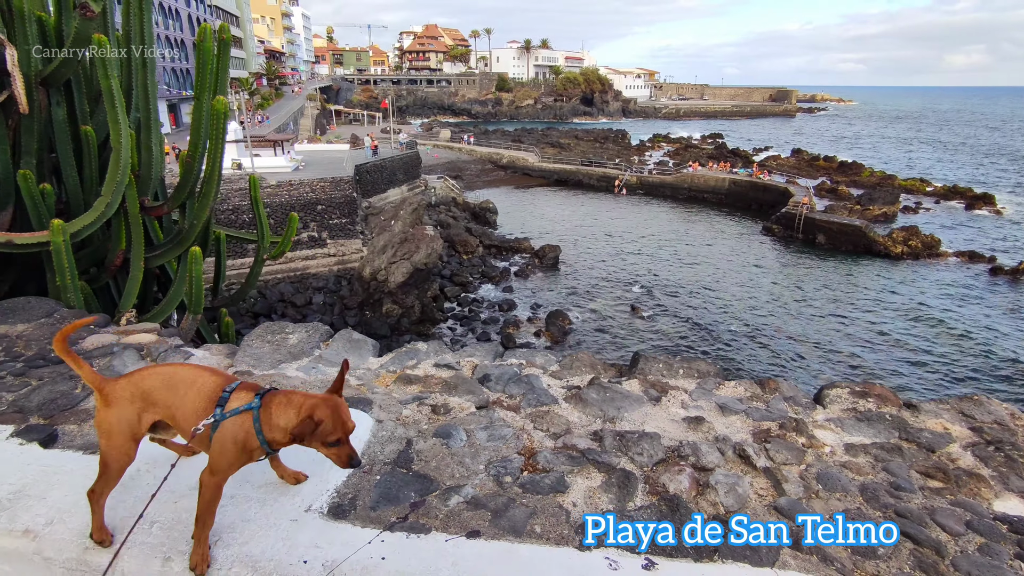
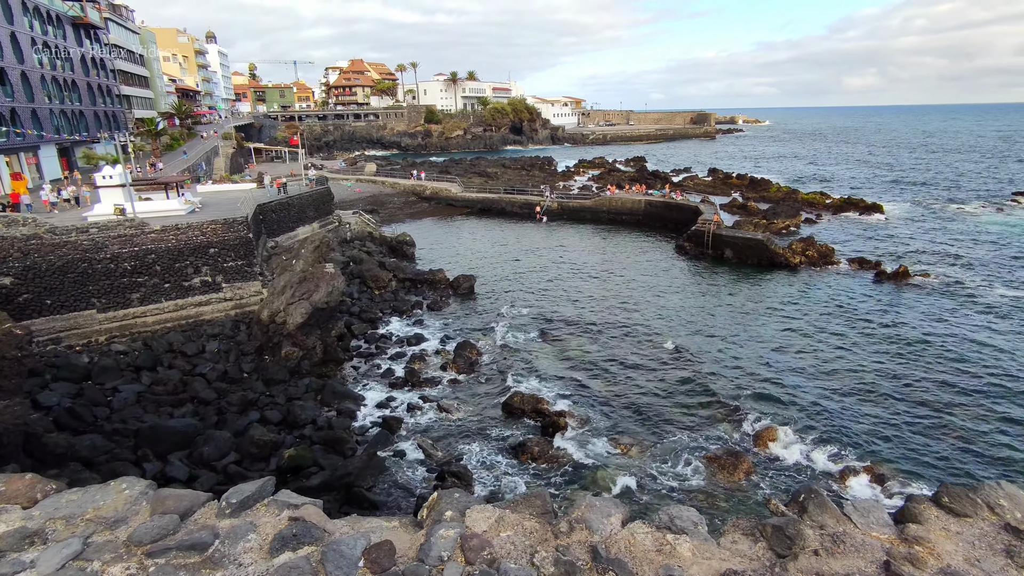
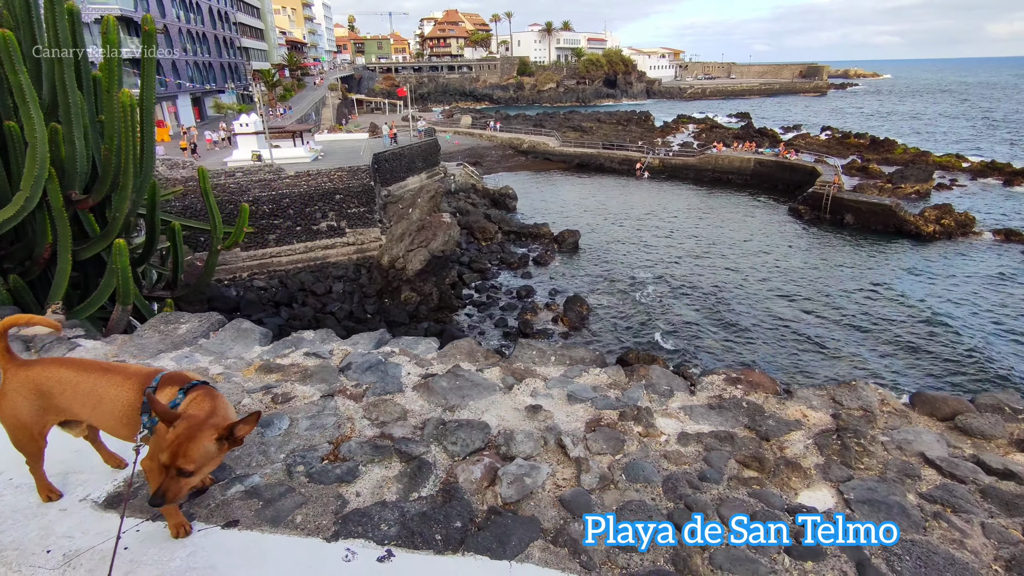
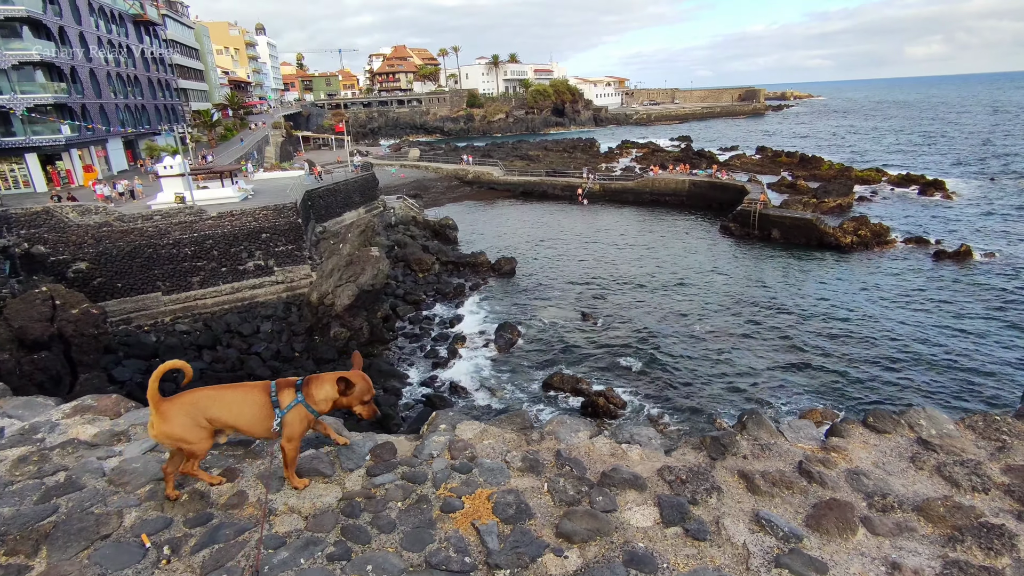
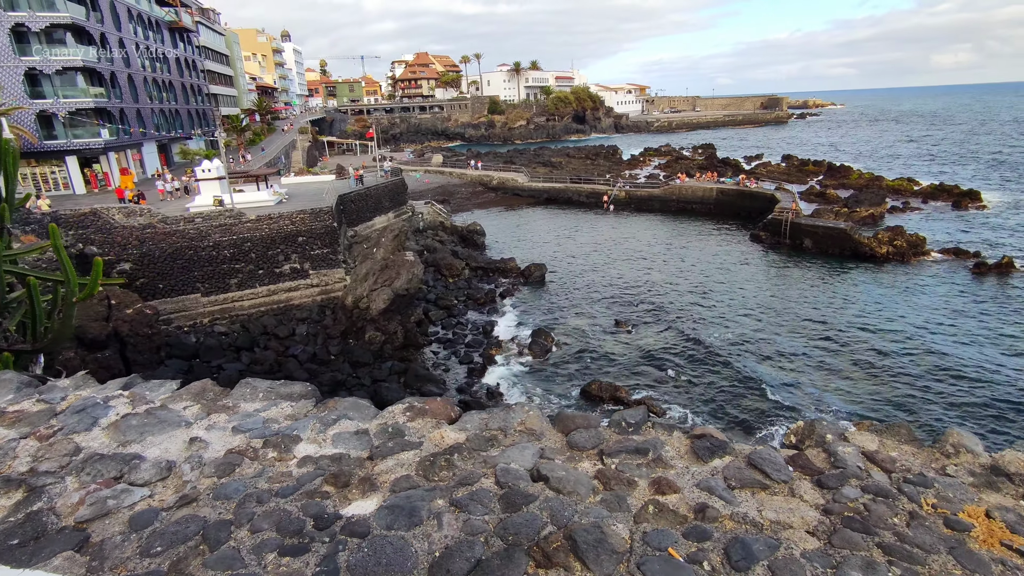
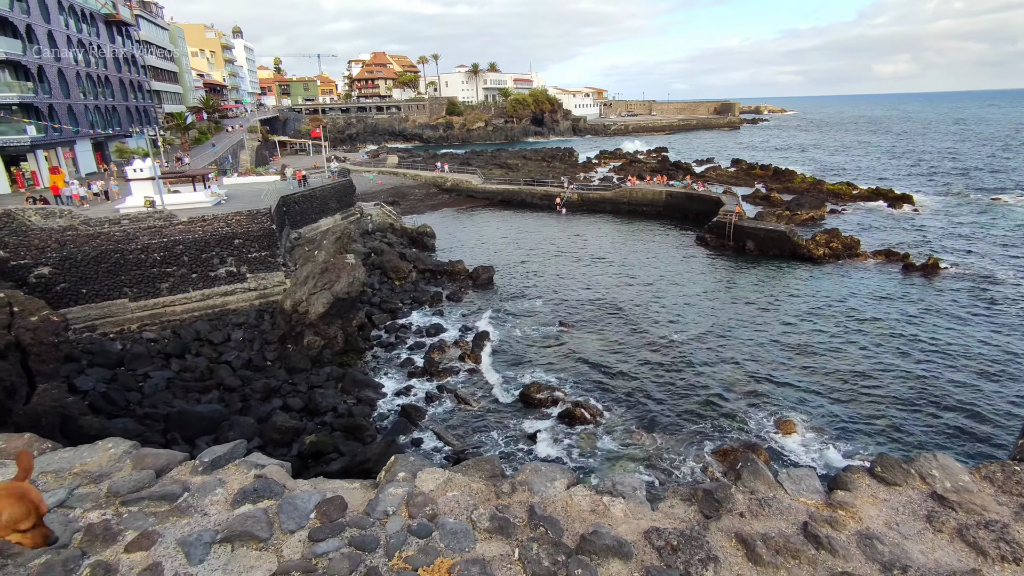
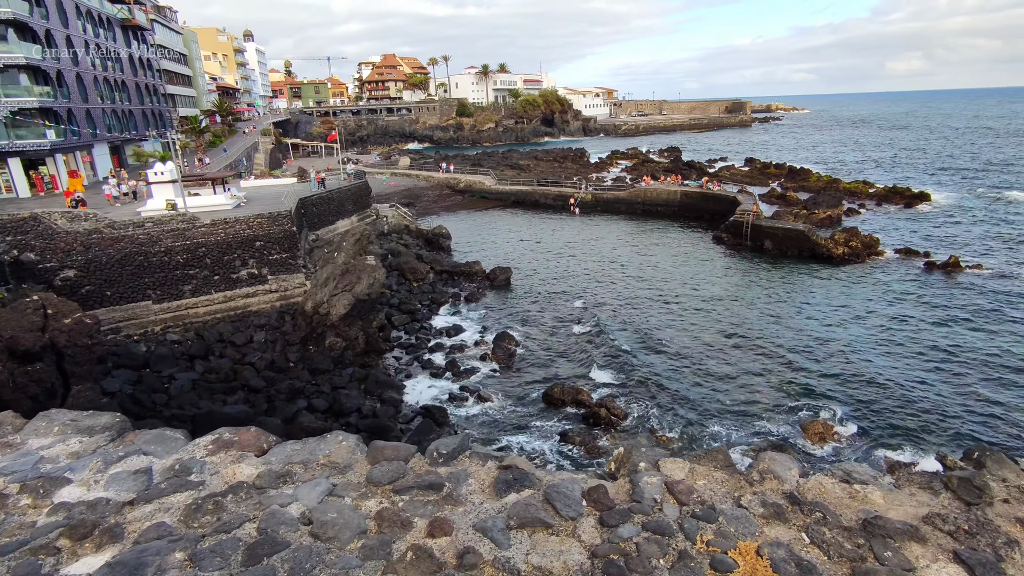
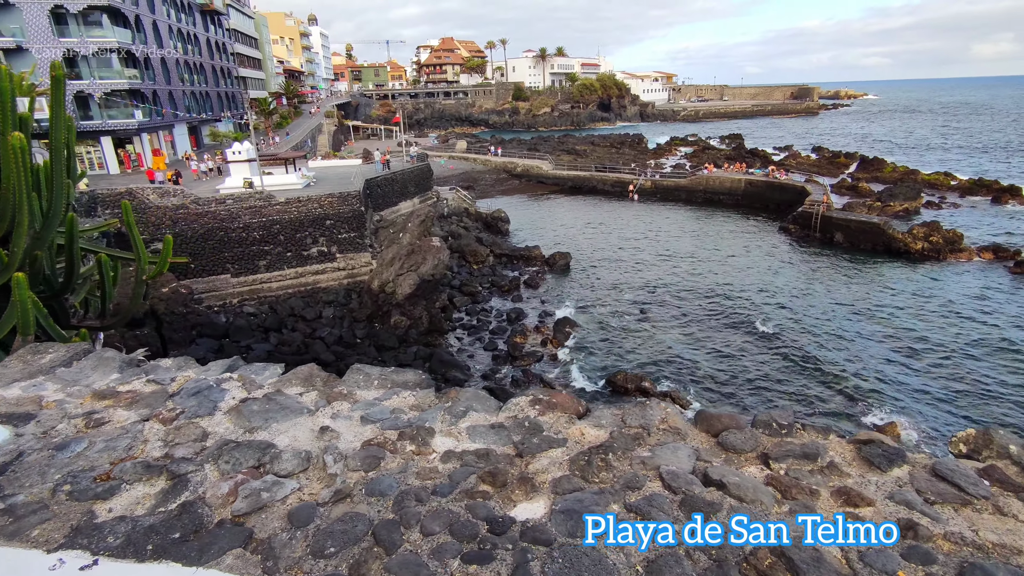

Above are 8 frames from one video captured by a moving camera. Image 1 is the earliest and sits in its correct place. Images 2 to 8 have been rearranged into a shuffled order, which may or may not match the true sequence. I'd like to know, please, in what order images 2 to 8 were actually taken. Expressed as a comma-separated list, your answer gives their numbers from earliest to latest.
3, 8, 5, 7, 2, 6, 4
